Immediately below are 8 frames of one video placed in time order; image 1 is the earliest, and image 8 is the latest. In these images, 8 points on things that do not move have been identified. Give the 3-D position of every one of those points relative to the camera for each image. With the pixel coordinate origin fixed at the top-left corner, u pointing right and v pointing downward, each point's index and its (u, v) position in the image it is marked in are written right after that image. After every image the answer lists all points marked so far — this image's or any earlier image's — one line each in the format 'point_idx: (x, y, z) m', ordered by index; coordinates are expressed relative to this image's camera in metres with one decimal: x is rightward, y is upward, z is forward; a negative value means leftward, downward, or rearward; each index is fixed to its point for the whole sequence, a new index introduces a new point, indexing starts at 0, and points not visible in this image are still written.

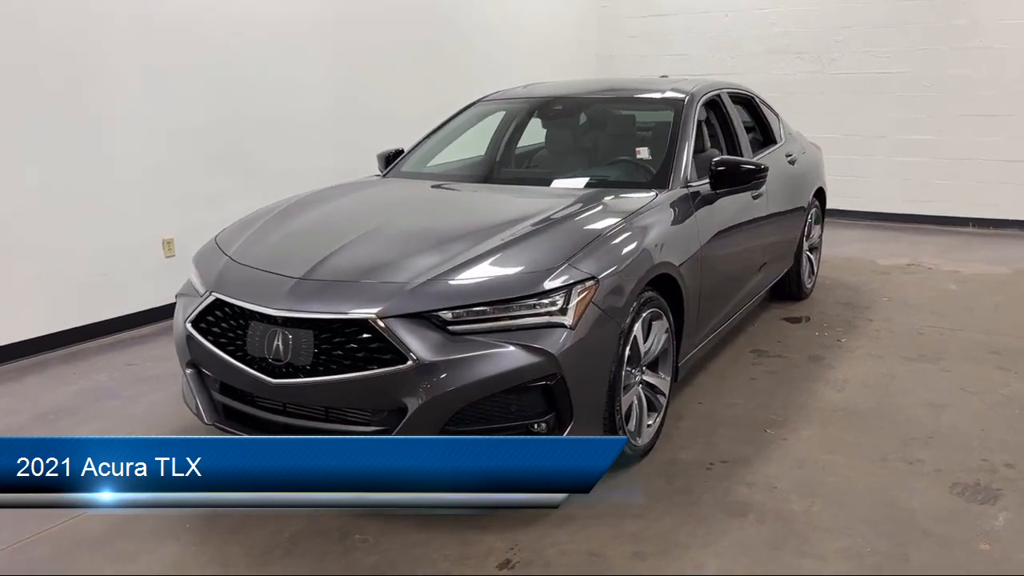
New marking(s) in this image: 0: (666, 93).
0: (+0.8, +0.9, +3.9) m
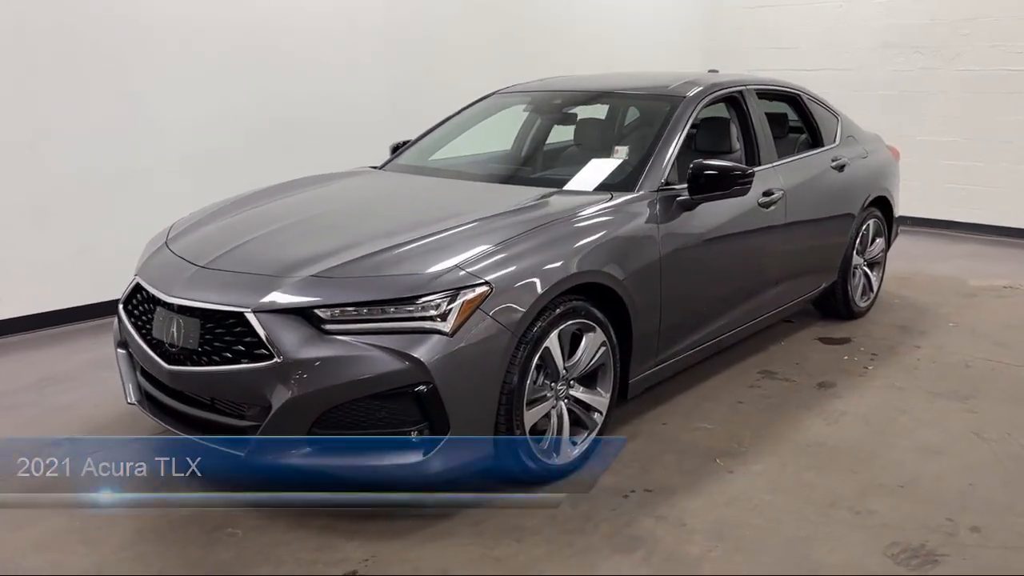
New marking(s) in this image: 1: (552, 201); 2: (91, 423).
0: (+0.8, +0.8, +3.6) m
1: (+0.1, +0.3, +3.0) m
2: (-1.5, -0.5, +3.2) m
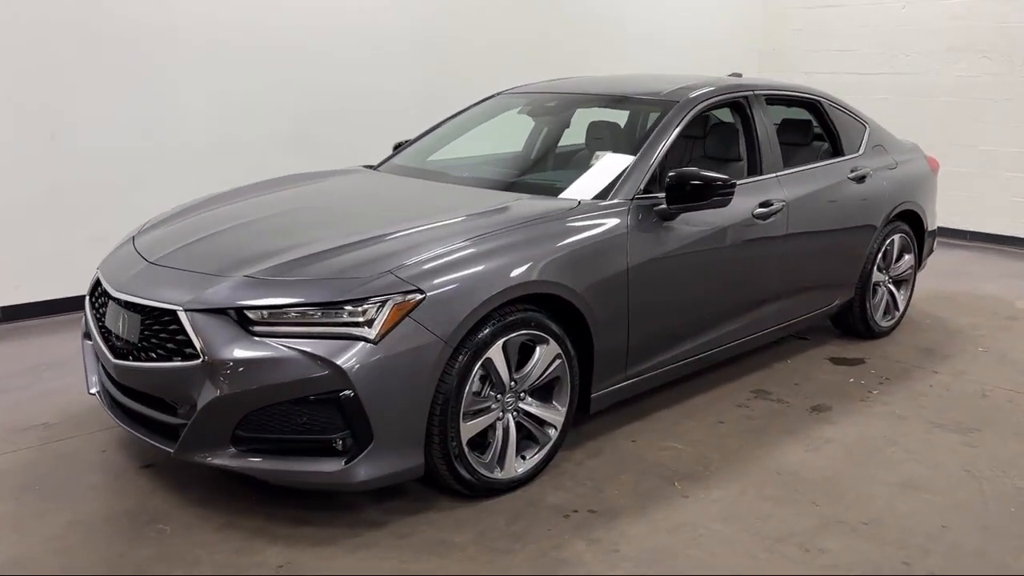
0: (+0.7, +0.8, +3.5) m
1: (0.0, +0.3, +2.9) m
2: (-1.7, -0.5, +3.3) m
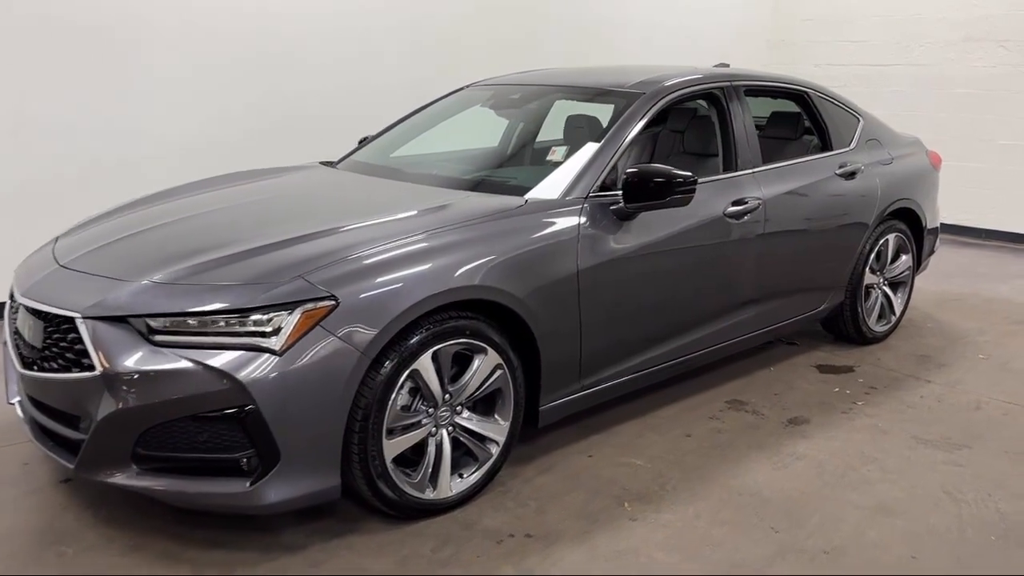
0: (+0.6, +0.8, +3.3) m
1: (-0.2, +0.3, +2.7) m
2: (-1.8, -0.5, +3.1) m
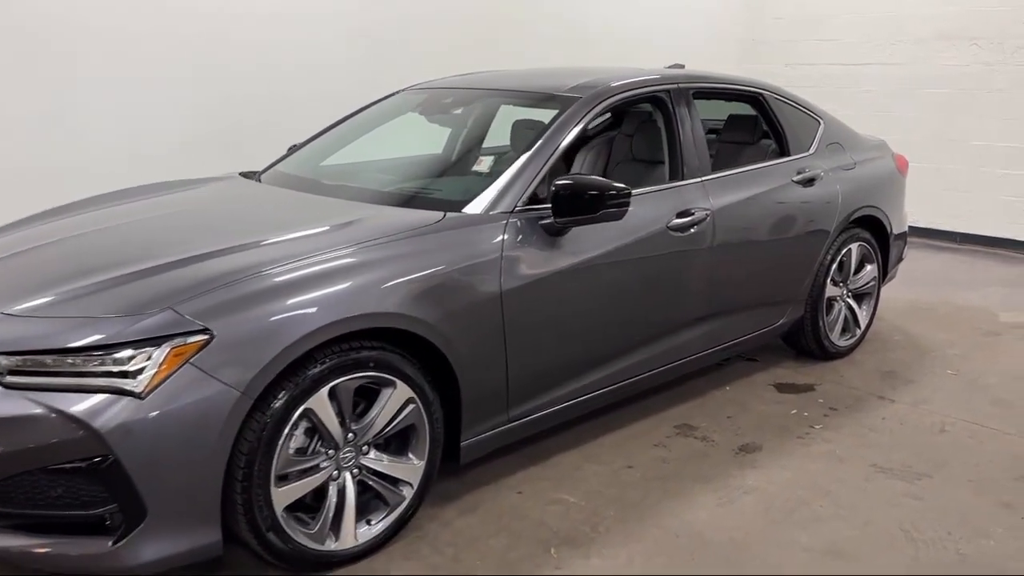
0: (+0.3, +0.7, +3.0) m
1: (-0.4, +0.2, +2.5) m
2: (-2.1, -0.6, +2.9) m
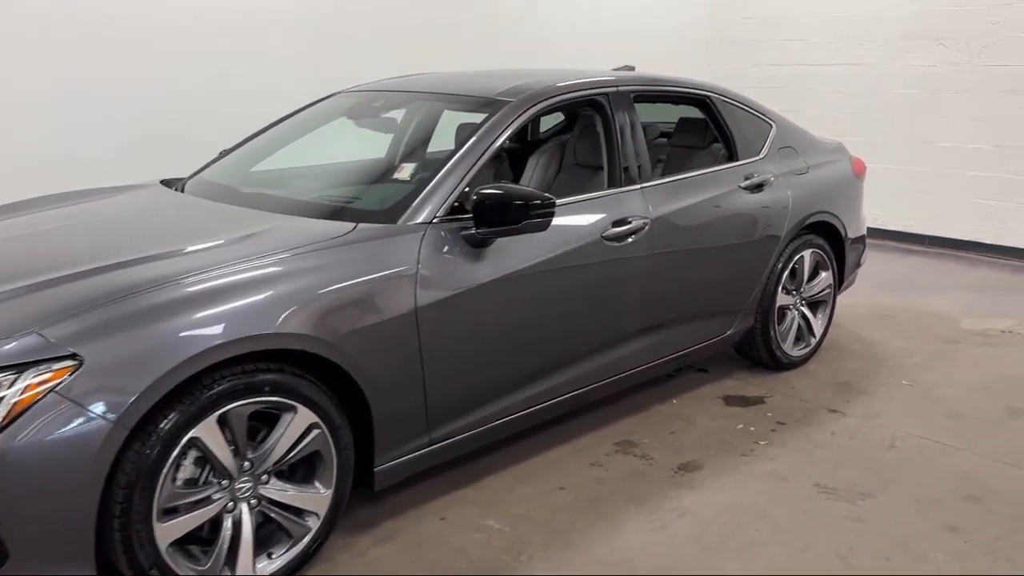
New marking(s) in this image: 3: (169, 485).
0: (+0.1, +0.7, +2.9) m
1: (-0.6, +0.1, +2.3) m
2: (-2.3, -0.6, +2.7) m
3: (-0.8, -0.4, +1.9) m
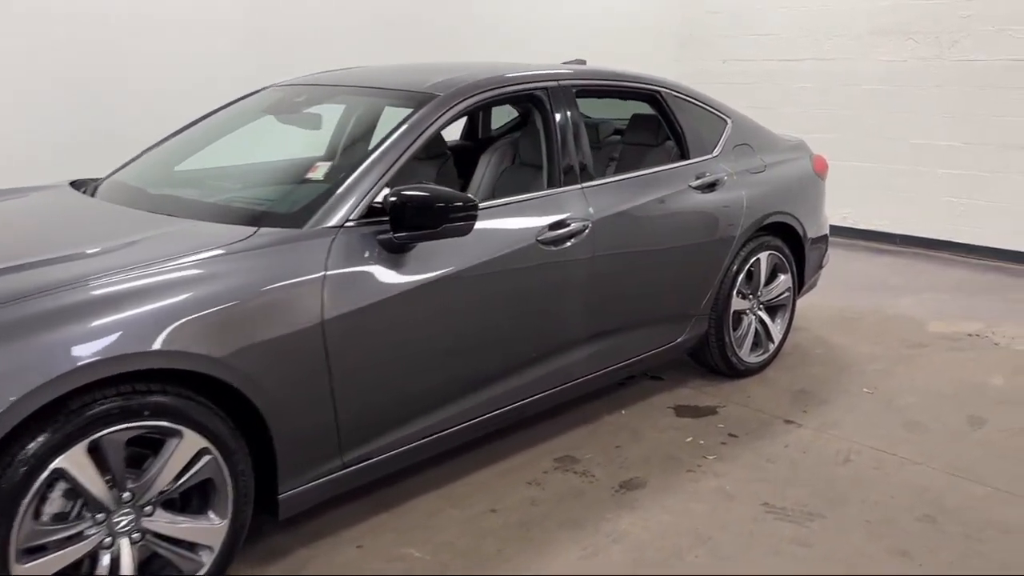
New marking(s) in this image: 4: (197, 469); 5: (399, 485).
0: (-0.1, +0.6, +2.7) m
1: (-0.8, +0.1, +2.1) m
2: (-2.5, -0.6, +2.5) m
3: (-1.0, -0.5, +1.7) m
4: (-0.7, -0.4, +1.9) m
5: (-0.3, -0.6, +2.6) m
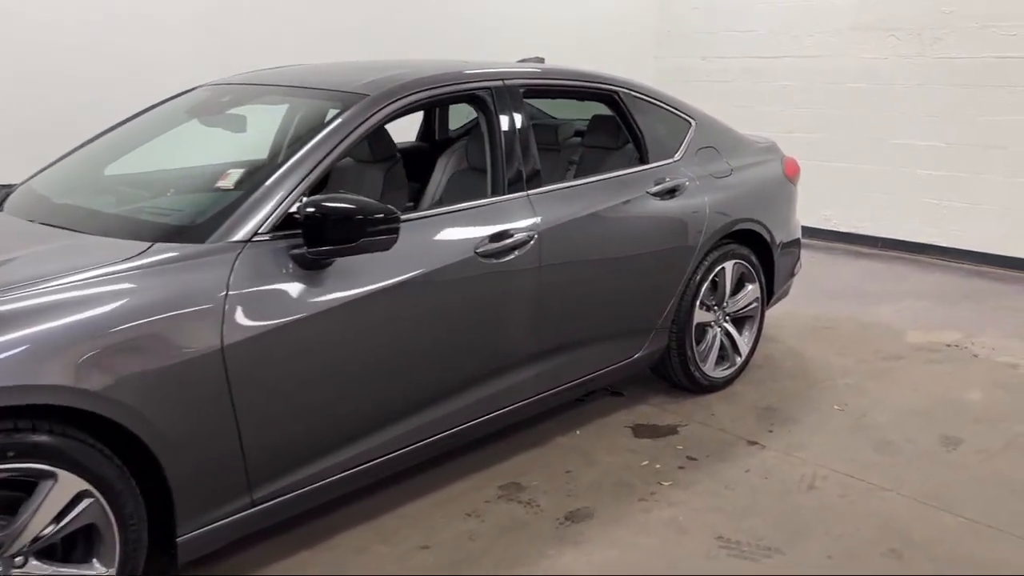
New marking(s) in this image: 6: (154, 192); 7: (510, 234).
0: (-0.3, +0.6, +2.5) m
1: (-1.0, +0.1, +1.9) m
2: (-2.7, -0.7, +2.3) m
3: (-1.1, -0.5, +1.5) m
4: (-0.9, -0.4, +1.7) m
5: (-0.5, -0.6, +2.4) m
6: (-1.0, +0.3, +2.5) m
7: (0.0, +0.2, +2.6) m
